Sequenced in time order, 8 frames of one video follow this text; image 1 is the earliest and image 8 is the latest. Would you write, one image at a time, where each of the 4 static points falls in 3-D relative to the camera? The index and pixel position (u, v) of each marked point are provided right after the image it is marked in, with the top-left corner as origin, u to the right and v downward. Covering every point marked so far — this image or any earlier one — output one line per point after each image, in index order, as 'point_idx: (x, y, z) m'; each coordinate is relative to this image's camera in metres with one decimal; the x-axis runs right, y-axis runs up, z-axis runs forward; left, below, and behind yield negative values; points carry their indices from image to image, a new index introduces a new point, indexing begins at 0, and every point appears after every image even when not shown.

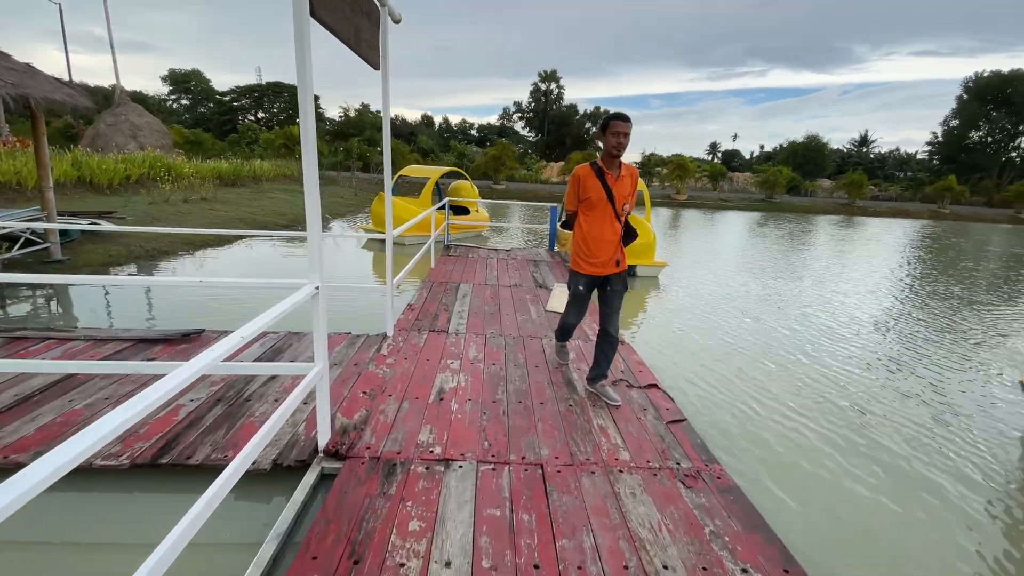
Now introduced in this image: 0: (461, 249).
0: (-0.9, +0.8, +9.0) m
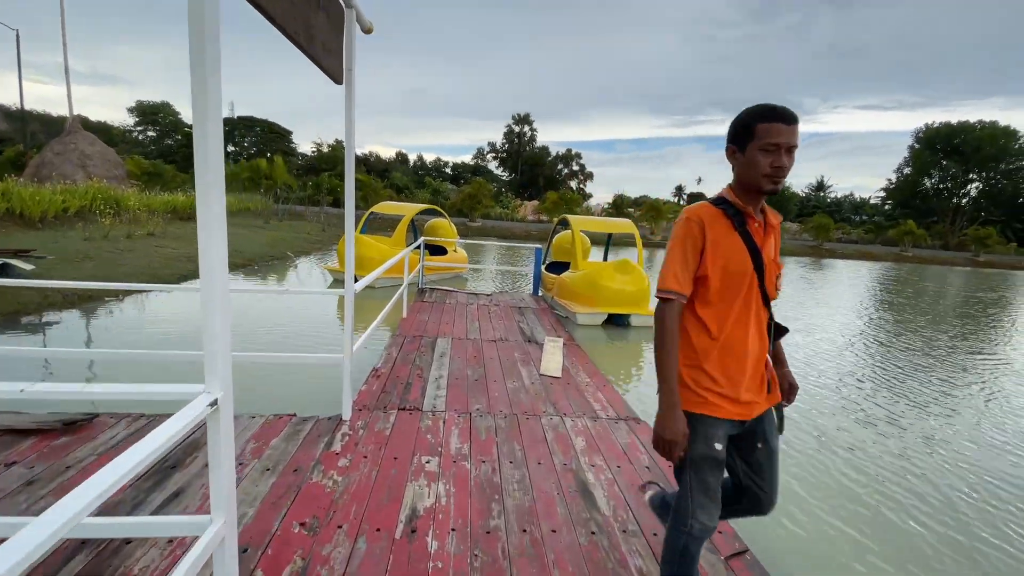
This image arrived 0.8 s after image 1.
0: (-1.3, -0.1, +8.2) m
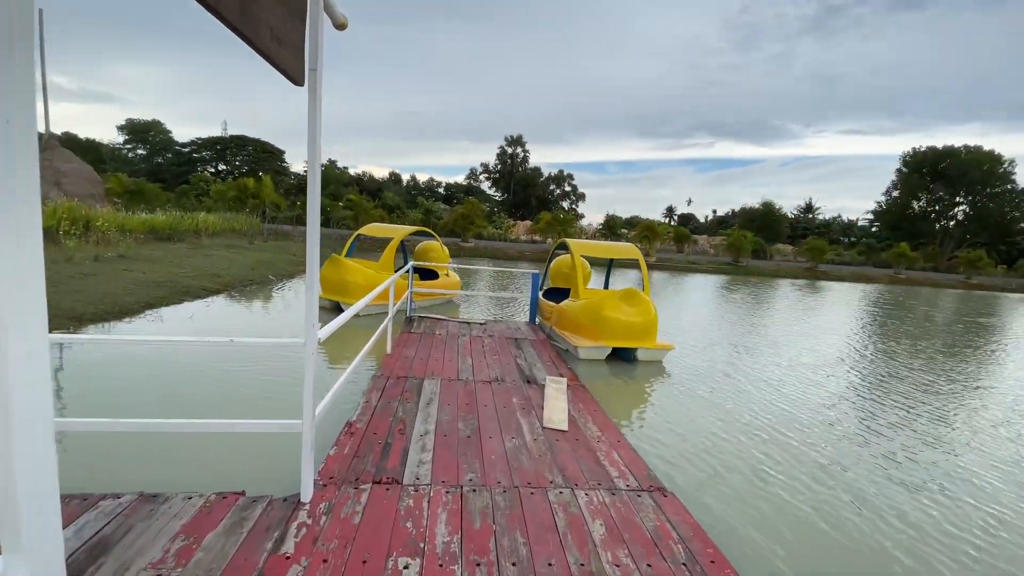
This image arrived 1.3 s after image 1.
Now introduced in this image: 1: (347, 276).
0: (-1.3, -0.5, +7.6) m
1: (-2.9, +0.2, +8.2) m
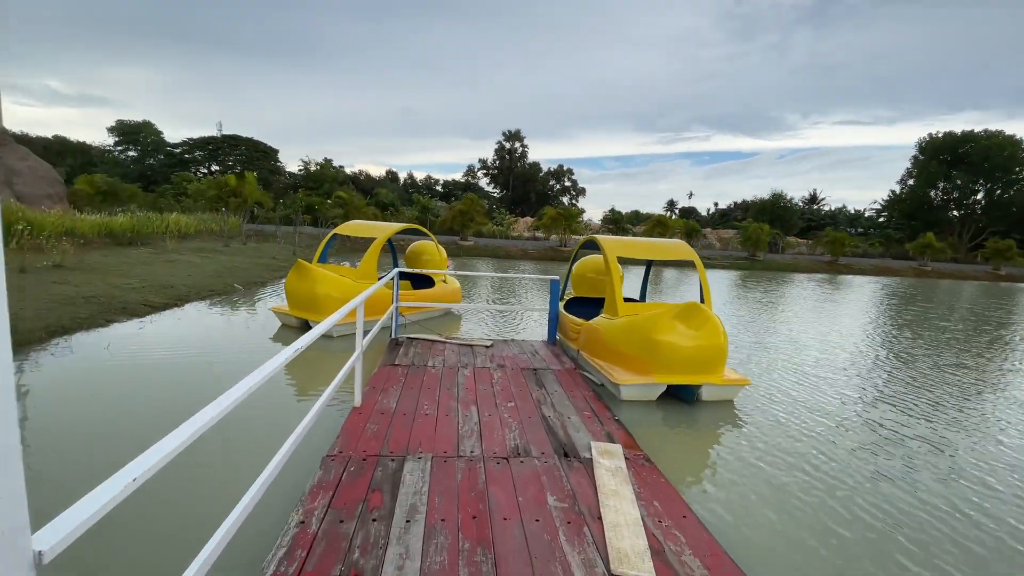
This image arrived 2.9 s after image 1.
0: (-1.2, -0.7, +5.9) m
1: (-2.7, 0.0, +6.5) m
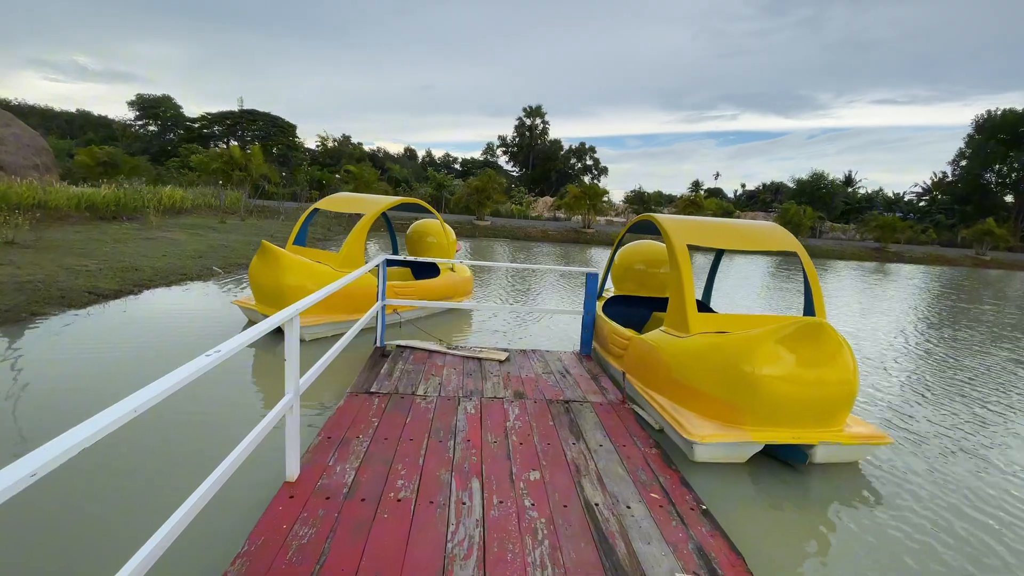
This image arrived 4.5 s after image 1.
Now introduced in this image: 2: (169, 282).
0: (-0.9, -0.6, +4.5) m
1: (-2.4, +0.1, +5.1) m
2: (-5.5, +0.1, +7.5) m
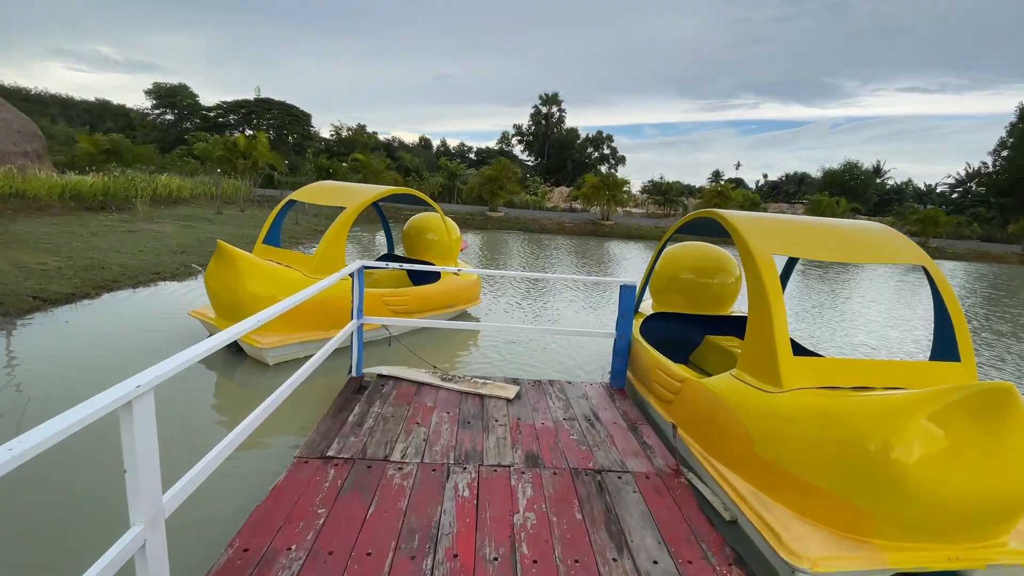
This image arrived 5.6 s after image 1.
0: (-0.9, -0.8, +3.5) m
1: (-2.3, 0.0, +4.1) m
2: (-5.3, +0.1, +6.7) m
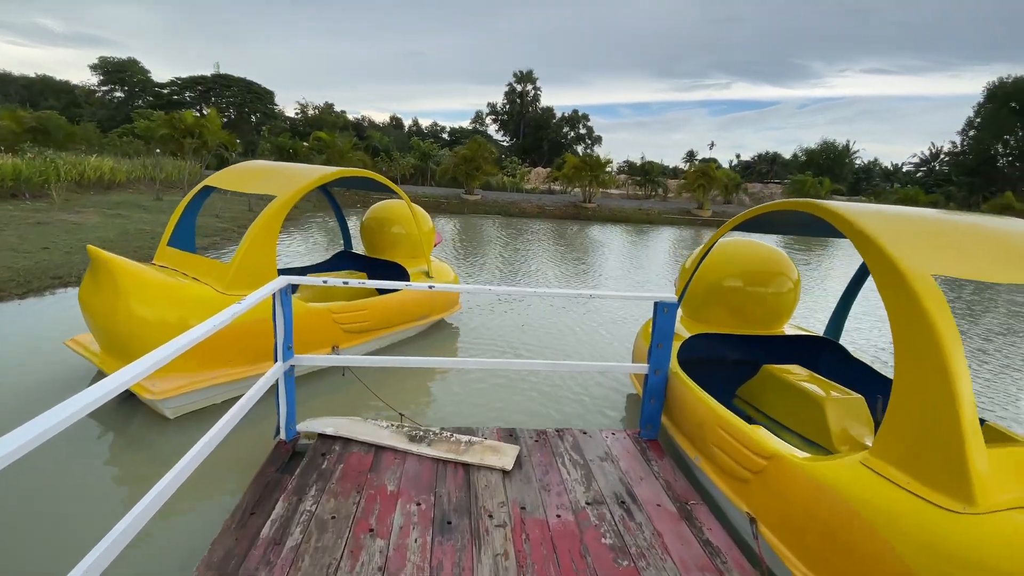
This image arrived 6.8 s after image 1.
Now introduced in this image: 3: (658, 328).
0: (-0.9, -0.9, +2.4) m
1: (-2.4, -0.1, +3.0) m
2: (-5.4, 0.0, +5.3) m
3: (+0.8, -0.2, +2.7) m
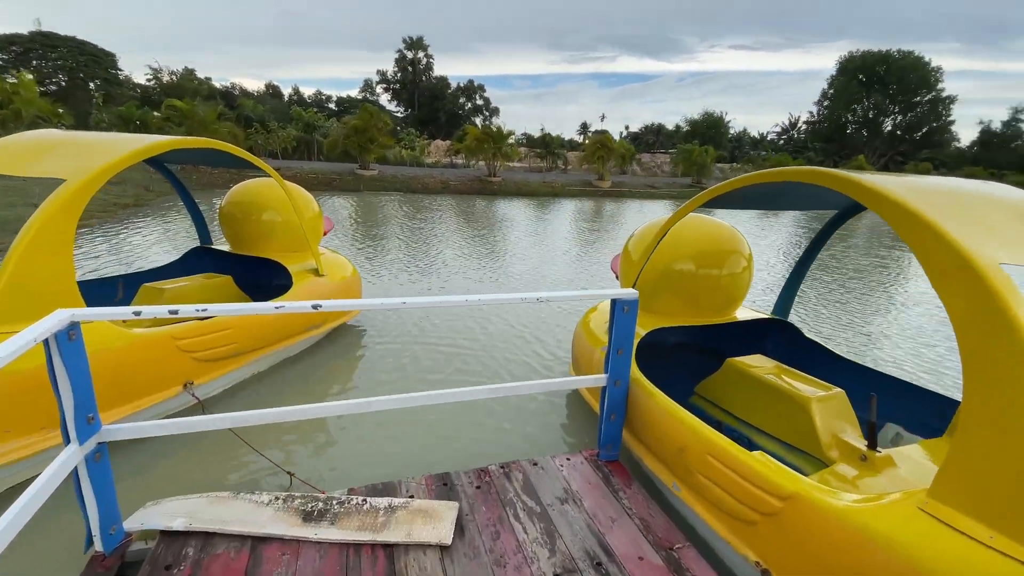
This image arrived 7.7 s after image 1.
0: (-1.1, -1.0, +1.7) m
1: (-2.7, -0.3, +1.8) m
2: (-6.2, -0.3, +3.6) m
3: (+0.5, -0.2, +2.2) m
